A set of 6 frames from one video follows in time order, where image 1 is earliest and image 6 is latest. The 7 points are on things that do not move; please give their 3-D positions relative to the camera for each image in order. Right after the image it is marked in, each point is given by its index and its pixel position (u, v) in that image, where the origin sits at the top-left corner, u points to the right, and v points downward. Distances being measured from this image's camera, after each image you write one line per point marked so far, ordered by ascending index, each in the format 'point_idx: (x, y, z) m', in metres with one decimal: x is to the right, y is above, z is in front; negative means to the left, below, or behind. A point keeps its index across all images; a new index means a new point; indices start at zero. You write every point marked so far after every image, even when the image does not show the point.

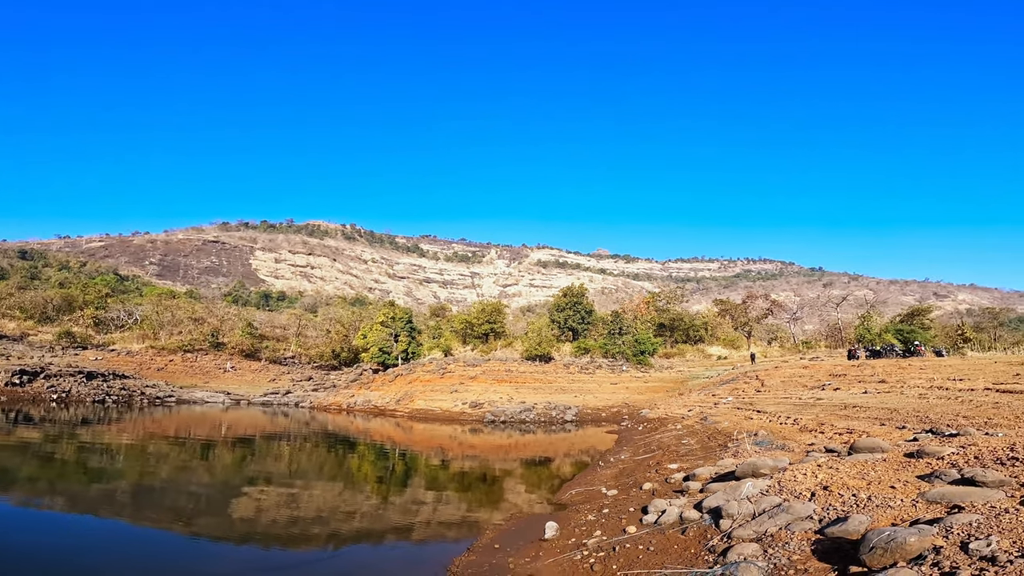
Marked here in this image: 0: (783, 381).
0: (+8.9, -3.1, +17.3) m
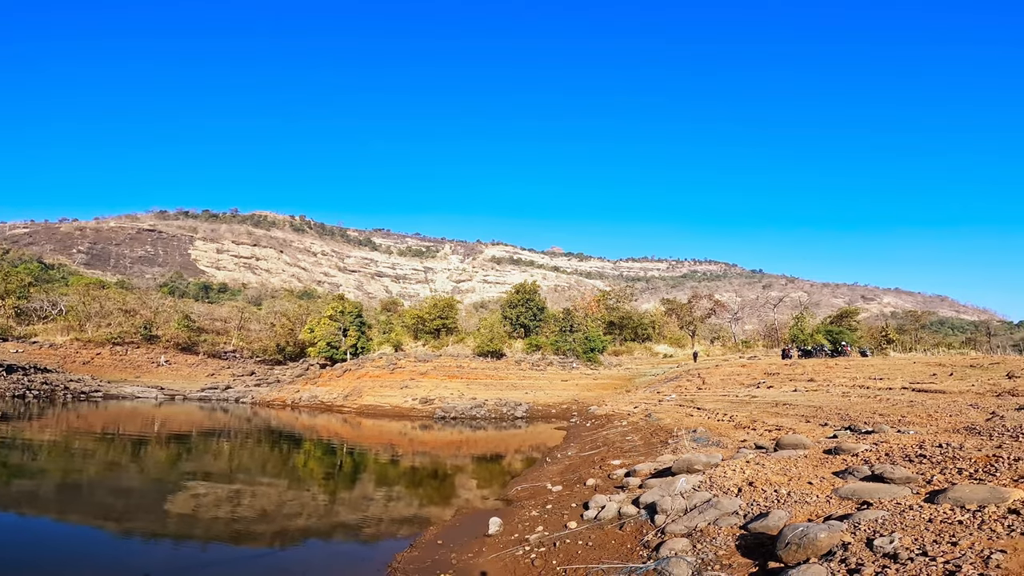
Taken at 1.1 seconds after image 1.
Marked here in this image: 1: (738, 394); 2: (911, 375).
0: (+7.2, -3.1, +18.0) m
1: (+5.8, -2.7, +13.4) m
2: (+9.7, -2.2, +12.8) m
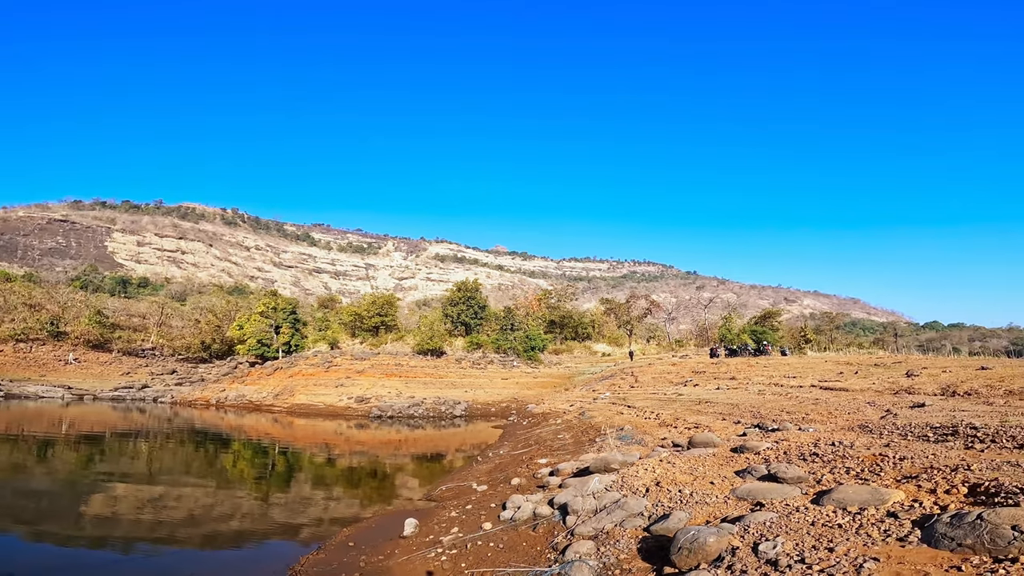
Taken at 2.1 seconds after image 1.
0: (+5.0, -3.2, +18.6) m
1: (+4.1, -2.7, +13.8) m
2: (+8.0, -2.2, +13.6) m
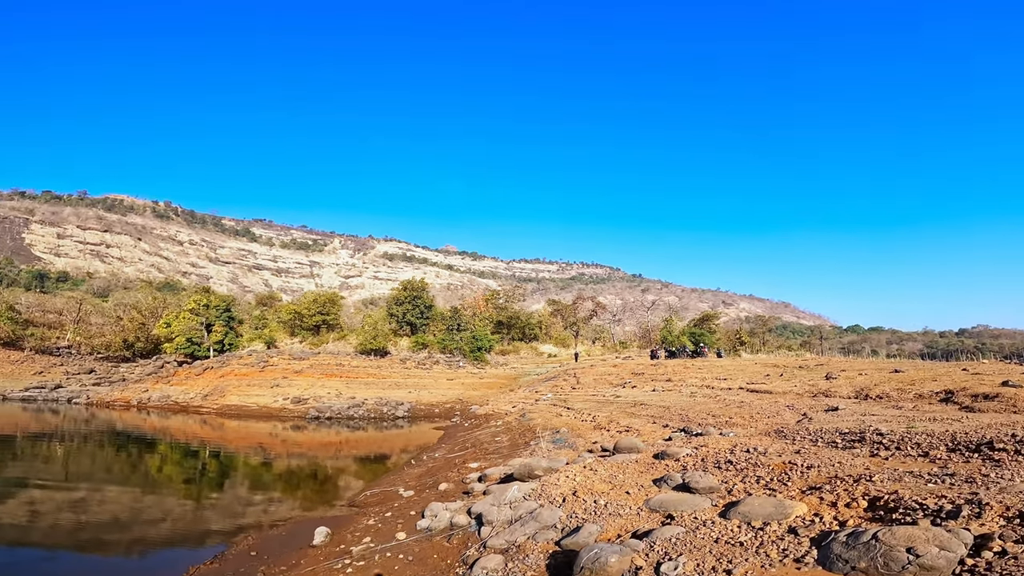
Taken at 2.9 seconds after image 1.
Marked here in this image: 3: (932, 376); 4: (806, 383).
0: (+3.0, -3.2, +18.8) m
1: (+2.5, -2.8, +13.9) m
2: (+6.5, -2.4, +14.1) m
3: (+8.8, -1.9, +11.0) m
4: (+6.7, -2.2, +12.0) m
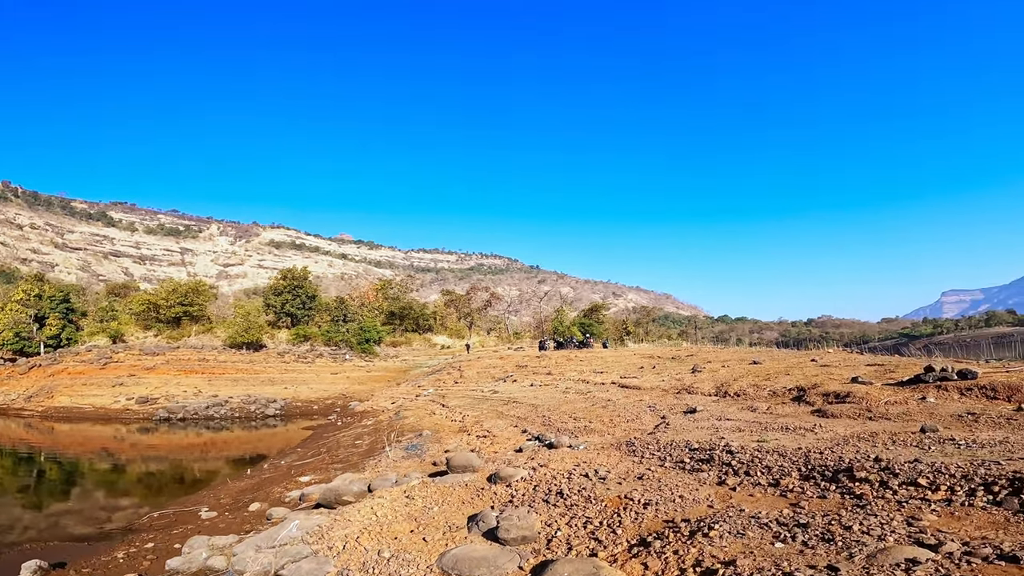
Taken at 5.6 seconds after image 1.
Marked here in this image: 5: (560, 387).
0: (-1.1, -2.9, +18.2) m
1: (-0.7, -2.6, +13.3) m
2: (+3.2, -2.2, +14.2) m
3: (+6.1, -1.8, +11.6) m
4: (+3.8, -2.0, +12.2) m
5: (+1.2, -2.2, +12.0) m
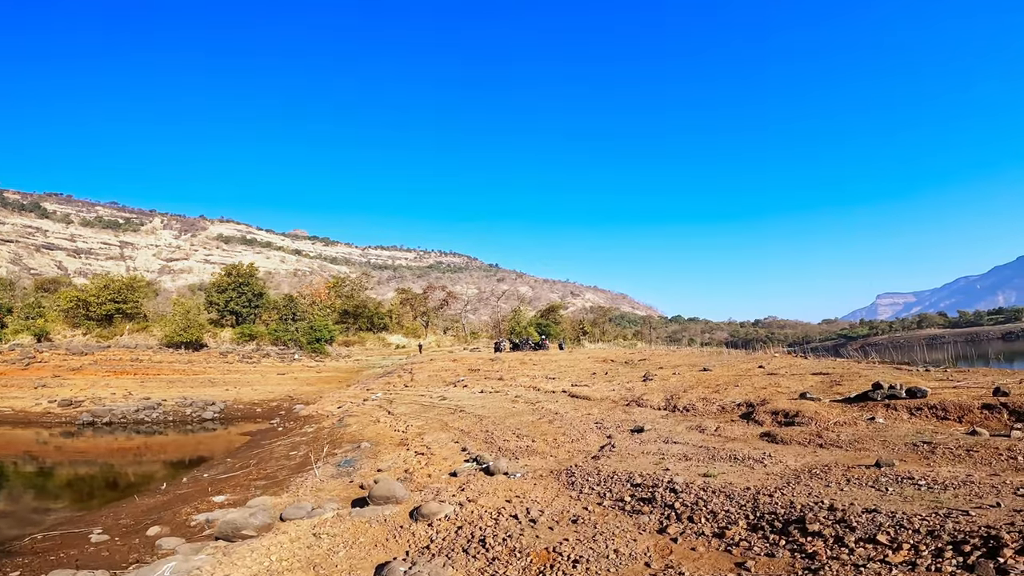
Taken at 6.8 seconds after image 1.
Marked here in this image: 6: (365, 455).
0: (-2.7, -2.9, +17.7) m
1: (-1.9, -2.6, +12.9) m
2: (+1.9, -2.2, +14.1) m
3: (+5.0, -1.9, +11.7) m
4: (+2.7, -2.1, +12.1) m
5: (+0.1, -2.3, +11.7) m
6: (-2.1, -2.5, +8.1) m
